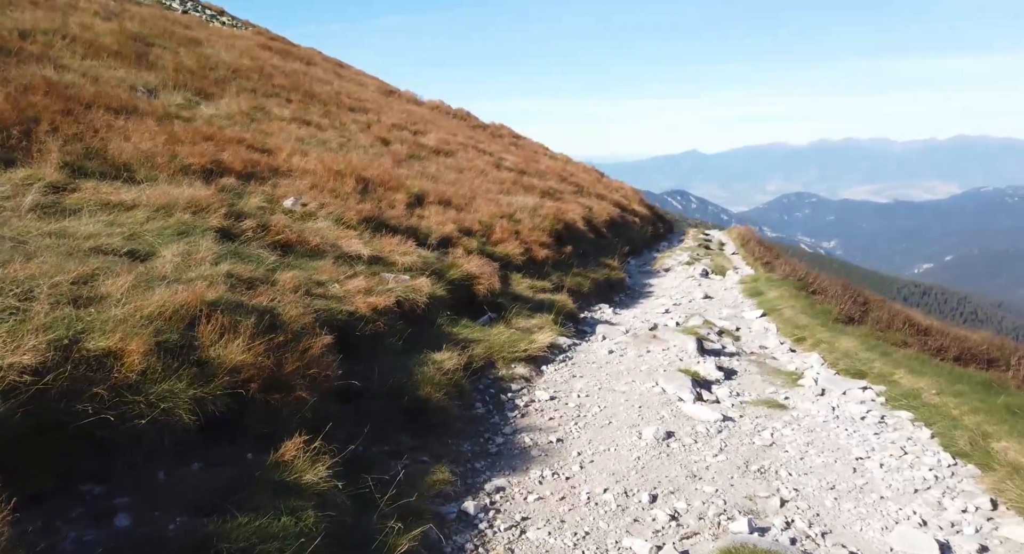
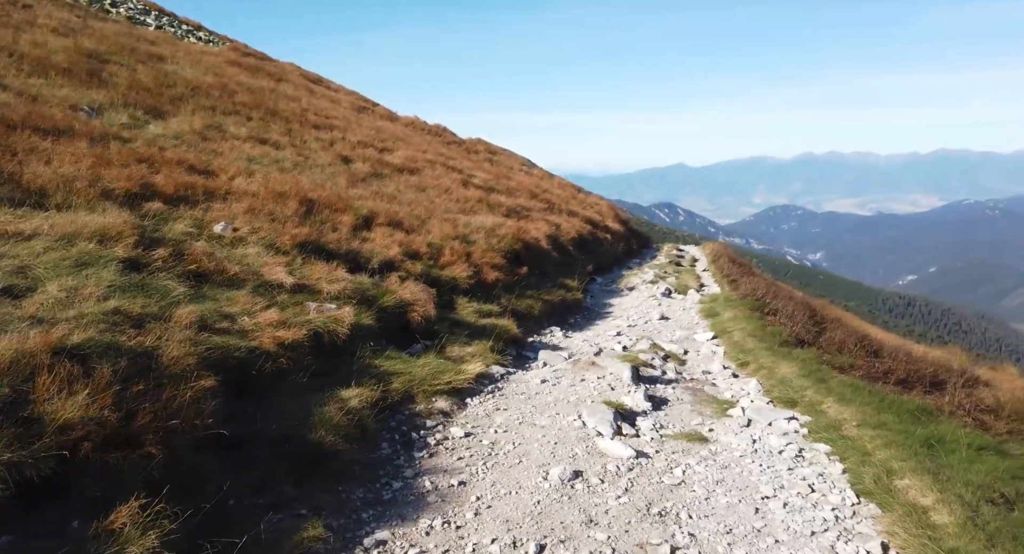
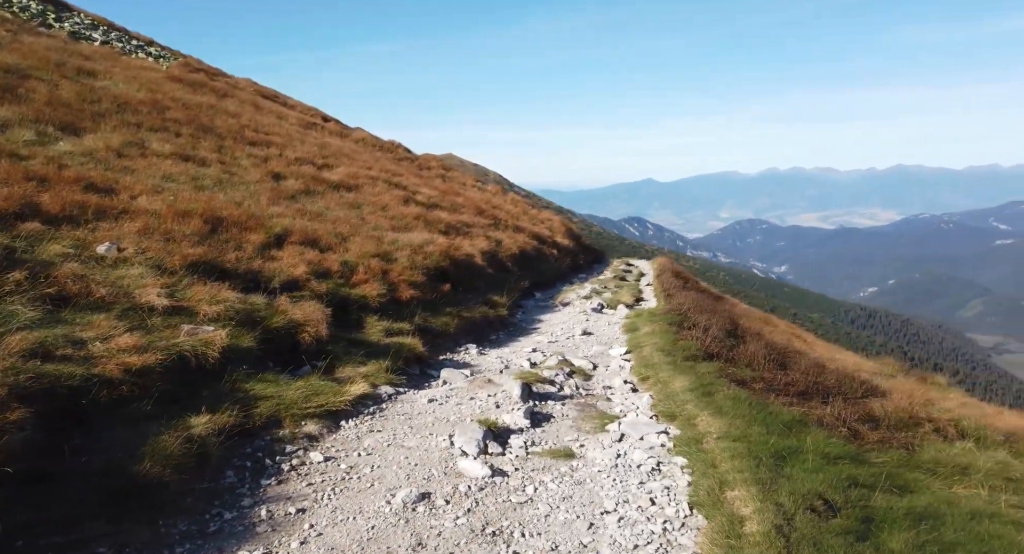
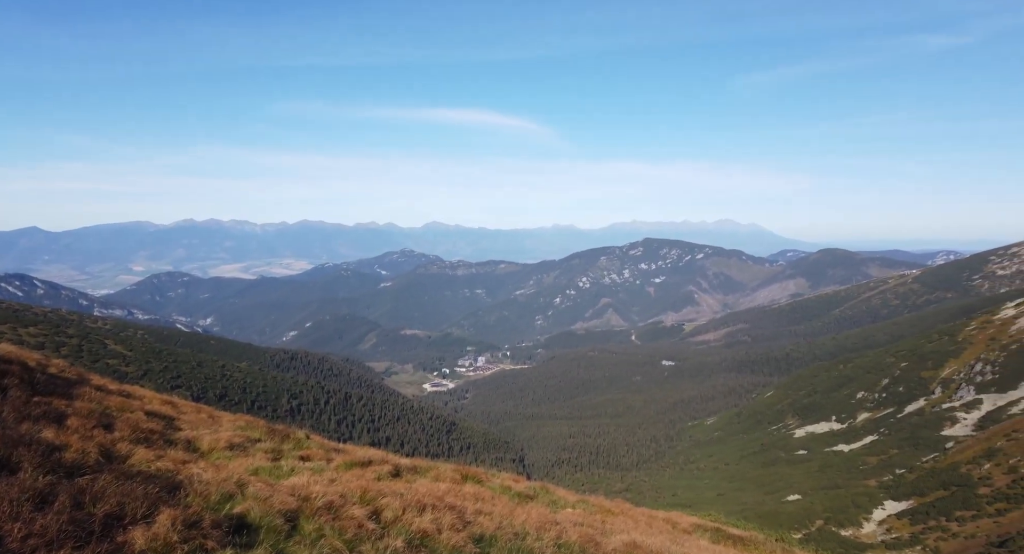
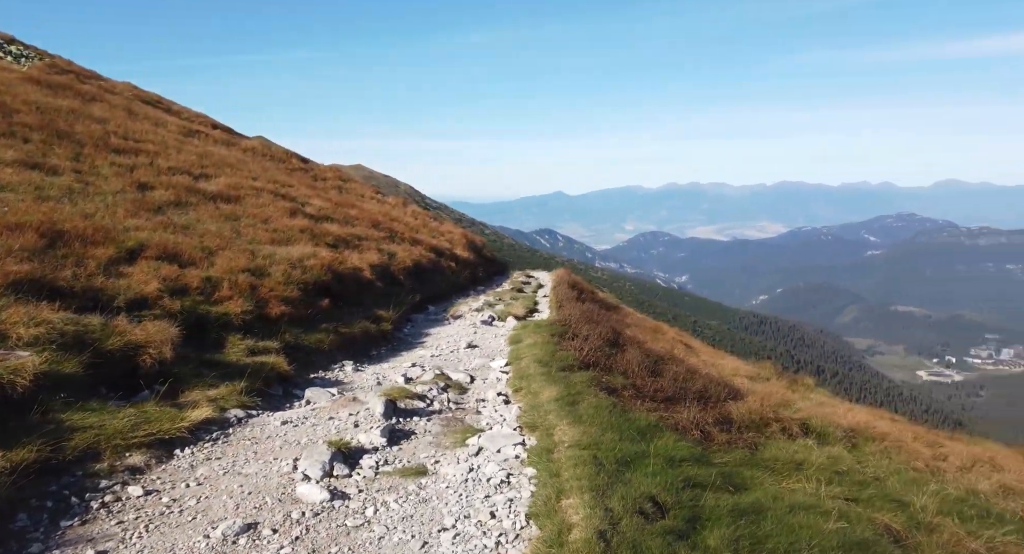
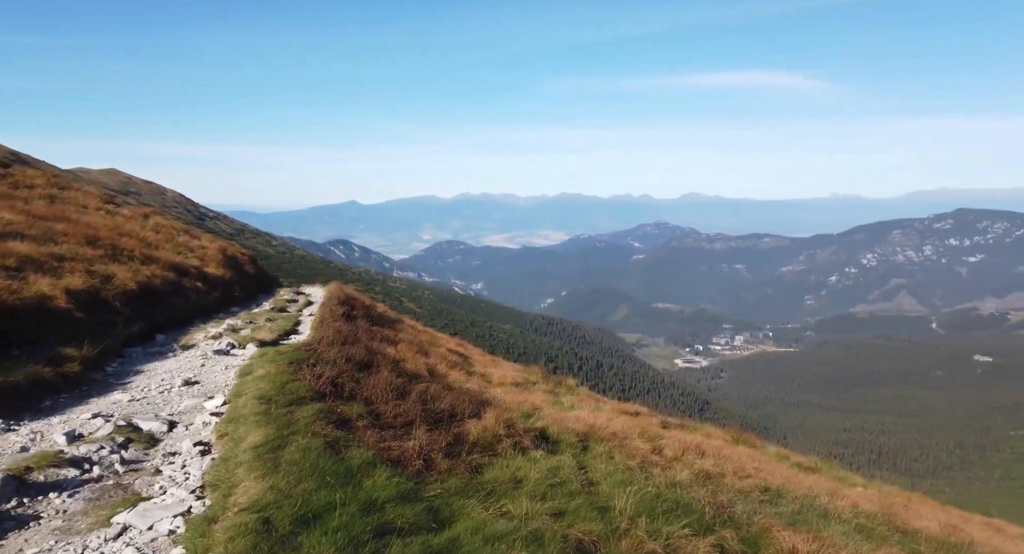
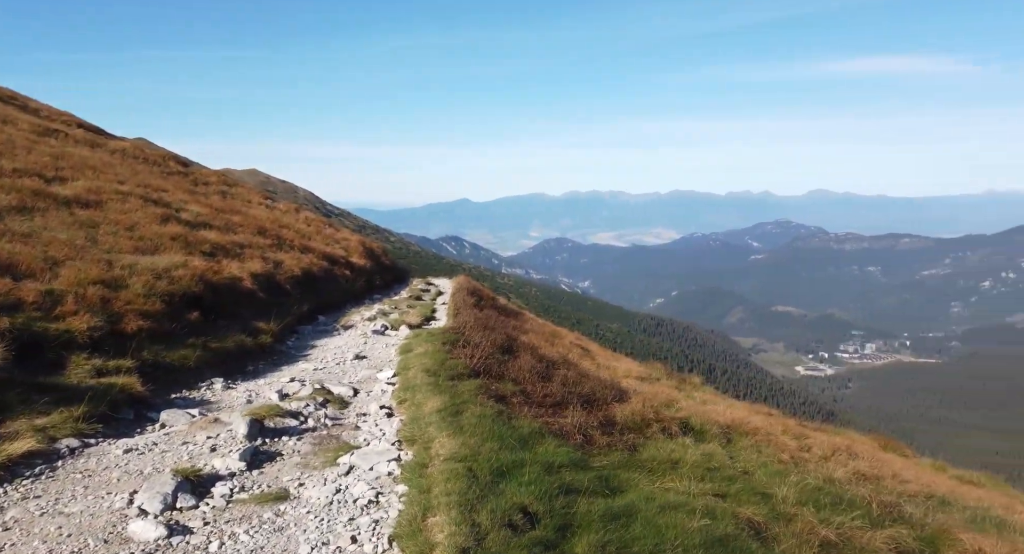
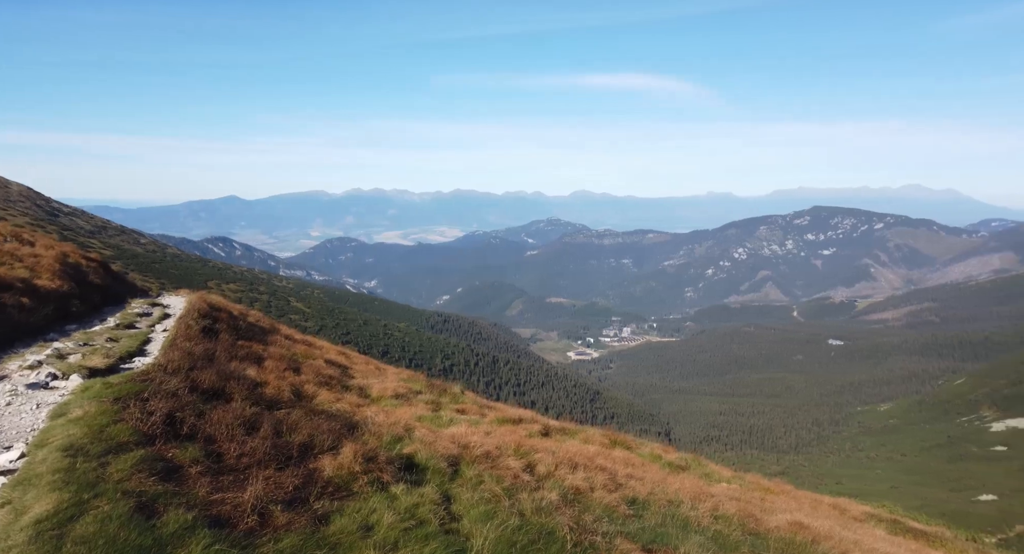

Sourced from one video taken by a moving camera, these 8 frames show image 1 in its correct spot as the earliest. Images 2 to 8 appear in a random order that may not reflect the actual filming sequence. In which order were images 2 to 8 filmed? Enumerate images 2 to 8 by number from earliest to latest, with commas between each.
2, 3, 5, 7, 6, 8, 4
